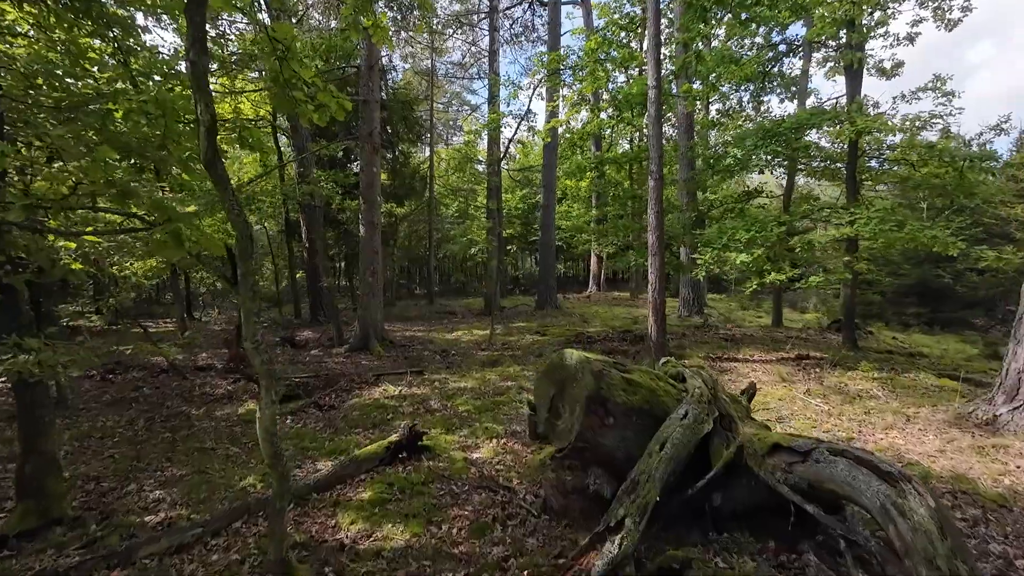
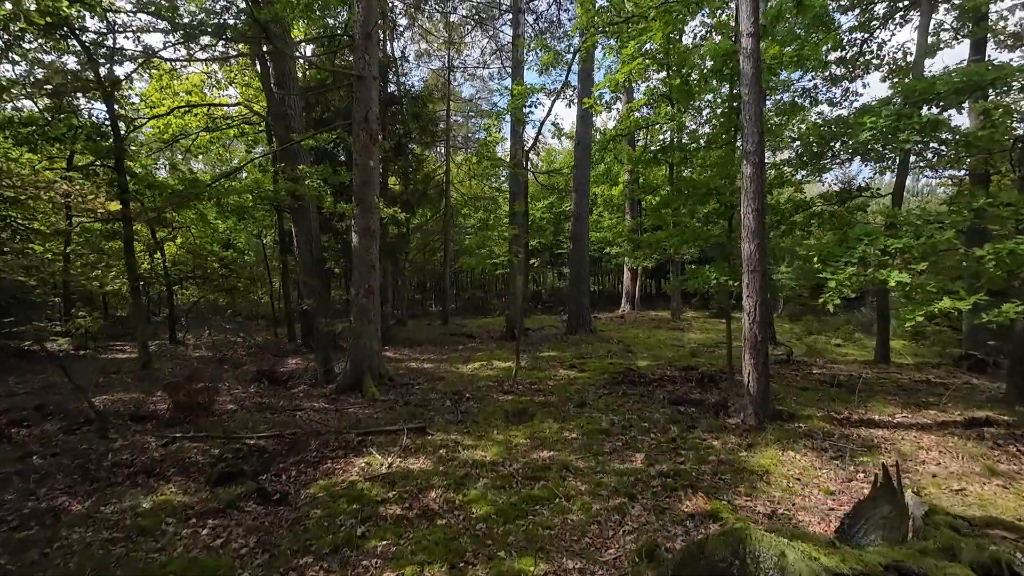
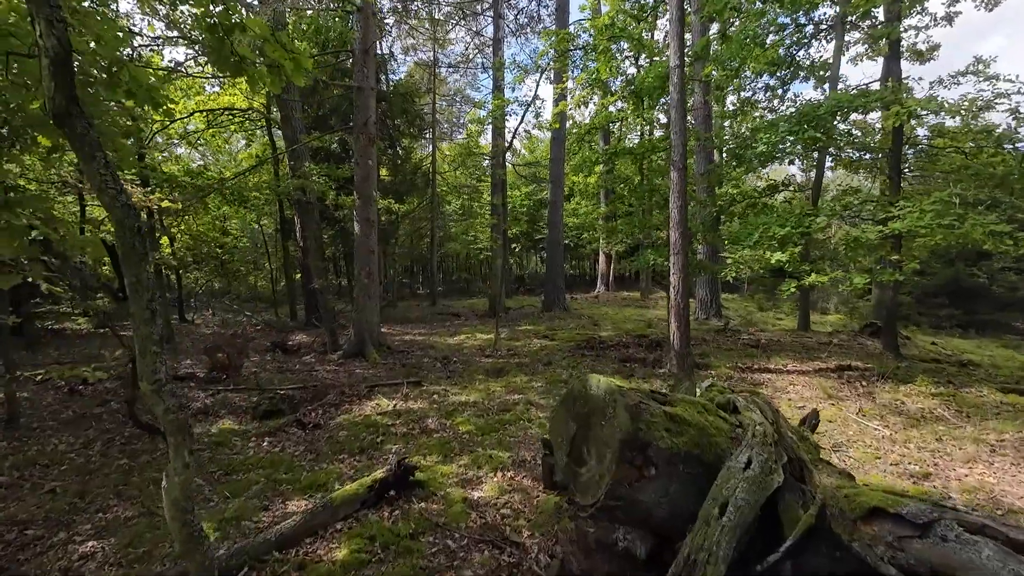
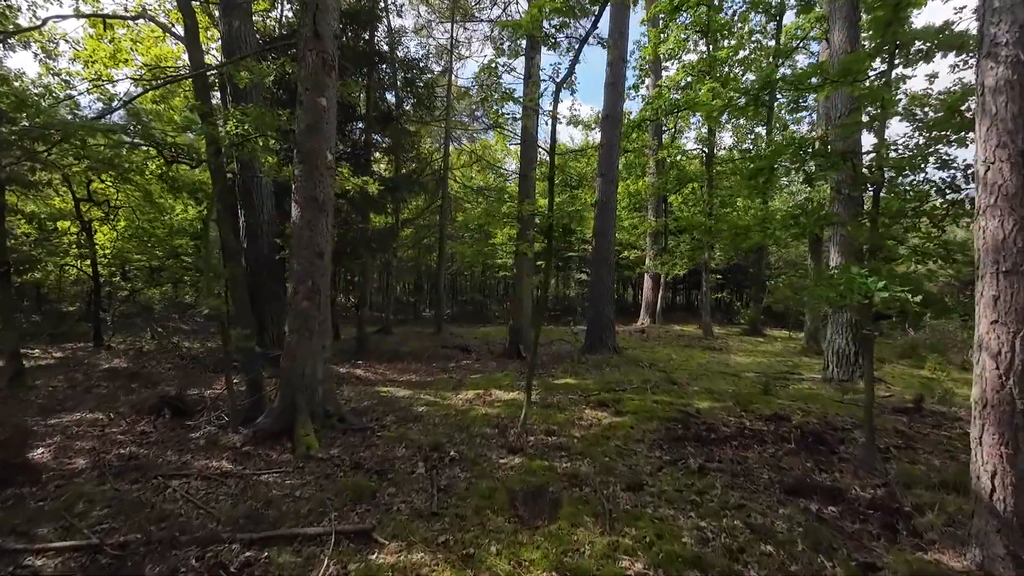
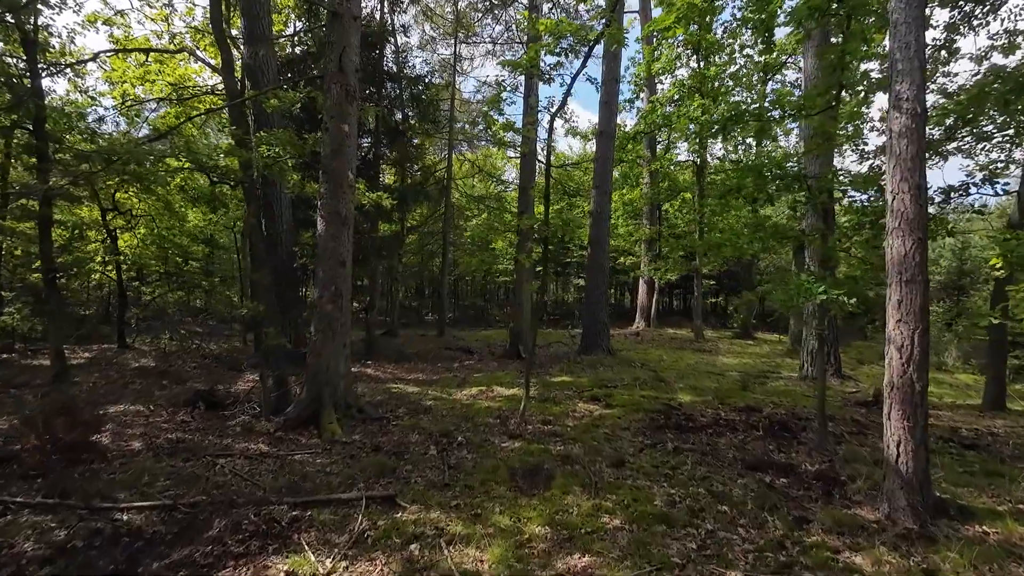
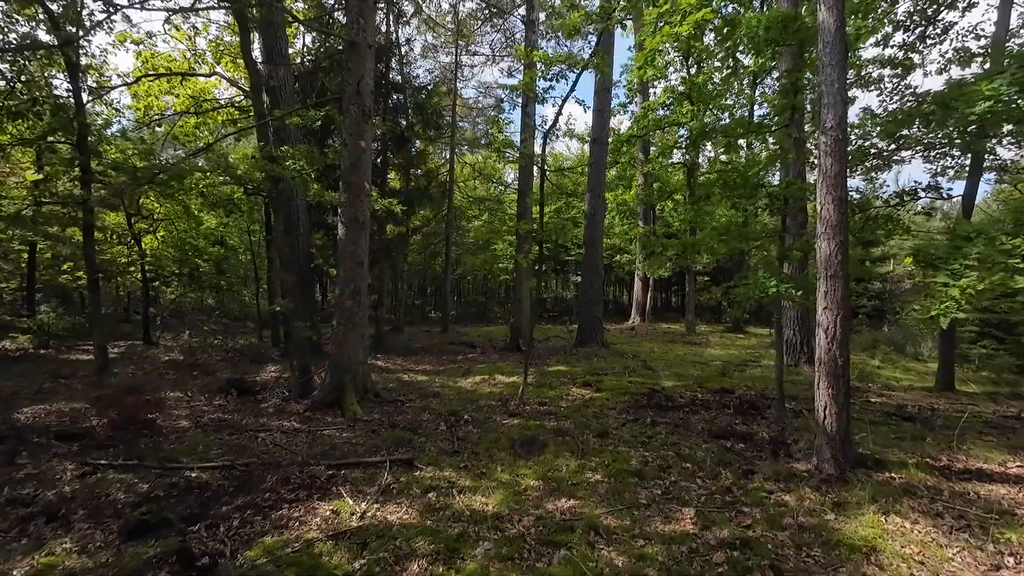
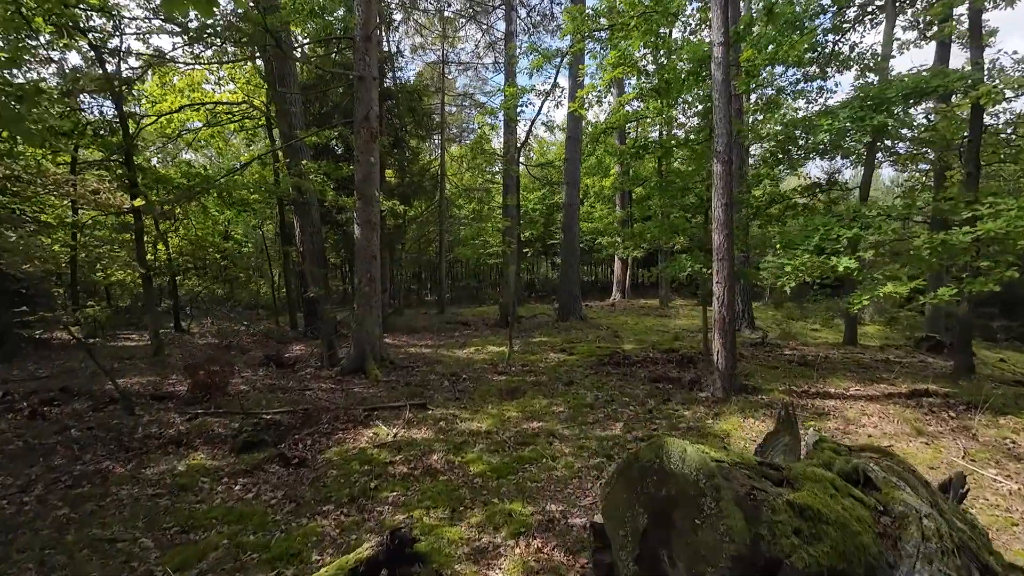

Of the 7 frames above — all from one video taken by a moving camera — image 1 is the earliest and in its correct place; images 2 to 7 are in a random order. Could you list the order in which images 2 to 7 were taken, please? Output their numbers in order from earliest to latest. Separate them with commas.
3, 7, 2, 6, 5, 4
